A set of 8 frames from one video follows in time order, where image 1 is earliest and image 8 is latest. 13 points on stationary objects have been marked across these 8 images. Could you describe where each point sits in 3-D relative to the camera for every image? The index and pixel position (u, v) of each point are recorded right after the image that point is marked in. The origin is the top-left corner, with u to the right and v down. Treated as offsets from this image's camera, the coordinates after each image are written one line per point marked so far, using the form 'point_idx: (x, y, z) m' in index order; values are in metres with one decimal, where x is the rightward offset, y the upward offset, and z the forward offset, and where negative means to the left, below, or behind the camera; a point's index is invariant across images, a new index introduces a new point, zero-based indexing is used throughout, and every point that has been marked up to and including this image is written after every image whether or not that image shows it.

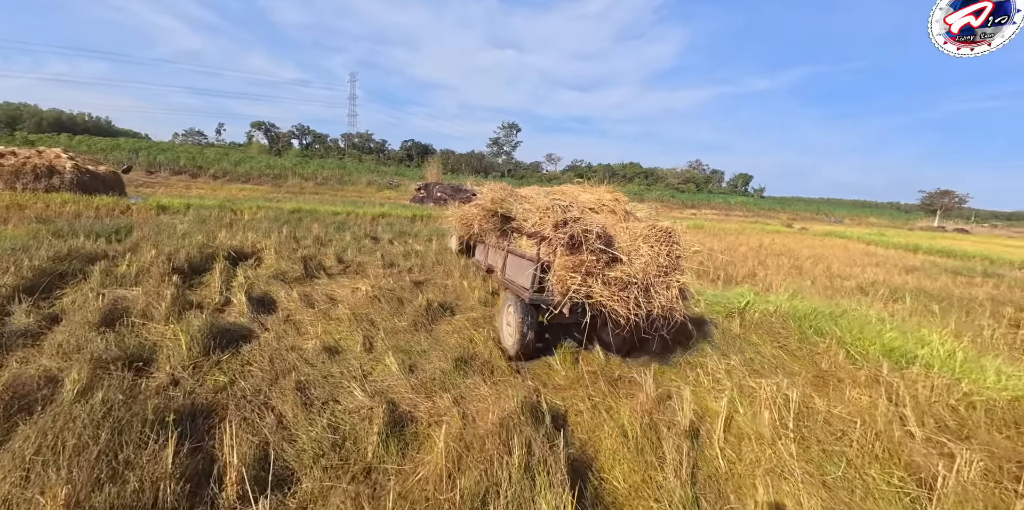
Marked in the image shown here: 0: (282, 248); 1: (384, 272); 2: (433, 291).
0: (-3.8, +0.1, +6.6) m
1: (-1.9, -0.3, +5.9) m
2: (-1.0, -0.5, +5.3) m
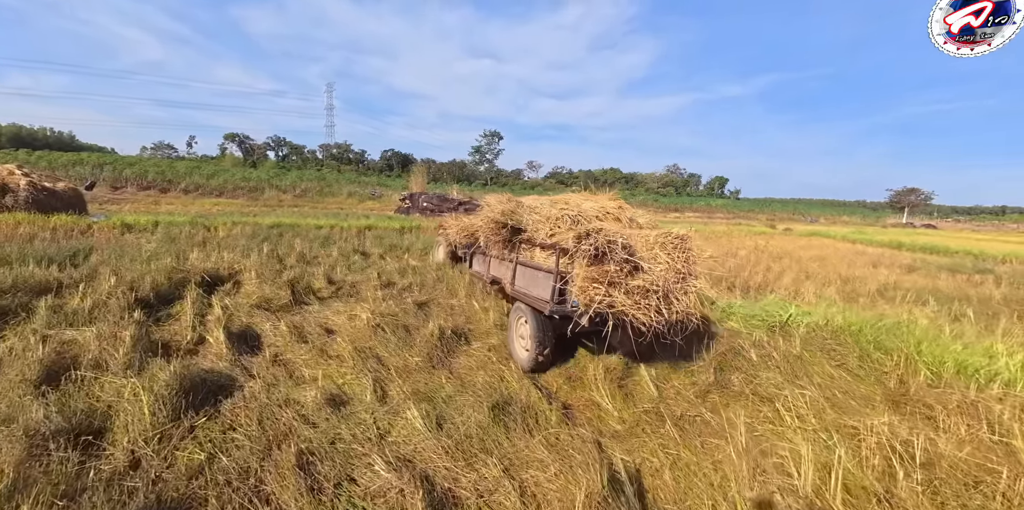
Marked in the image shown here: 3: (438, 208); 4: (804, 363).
0: (-3.6, -0.2, +5.9) m
1: (-1.7, -0.5, +5.2) m
2: (-0.8, -0.7, +4.8) m
3: (-3.7, +2.4, +20.0) m
4: (+2.7, -1.0, +3.6) m
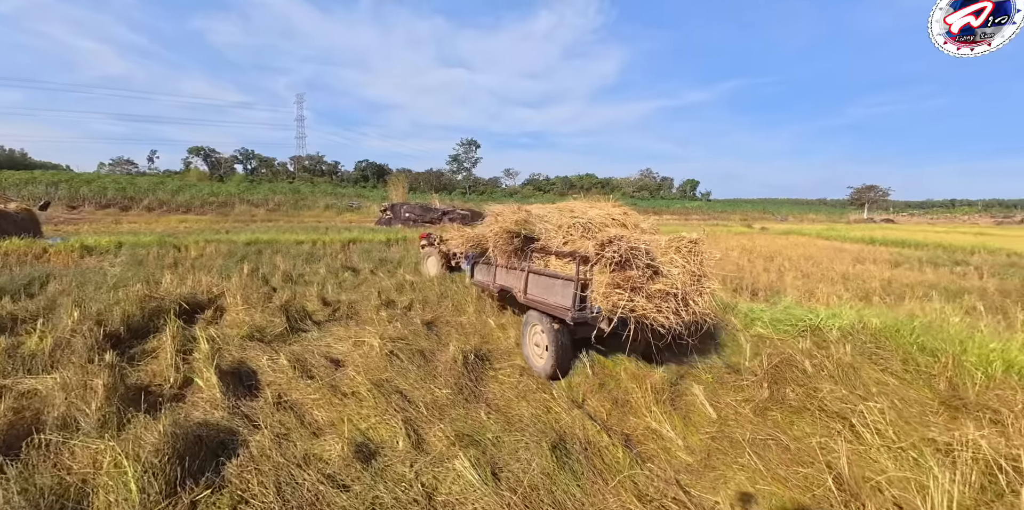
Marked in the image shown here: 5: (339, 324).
0: (-3.5, -0.5, +5.3) m
1: (-1.5, -0.7, +4.8) m
2: (-0.6, -0.9, +4.4) m
3: (-4.5, +1.8, +19.5) m
4: (+2.9, -1.0, +3.4) m
5: (-1.9, -0.8, +4.5) m
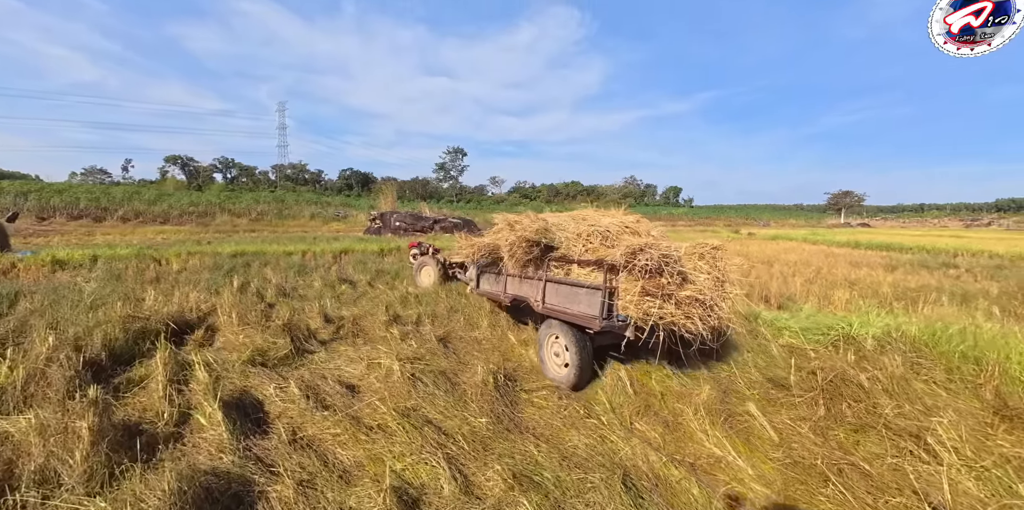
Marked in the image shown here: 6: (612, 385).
0: (-3.3, -0.7, +4.9) m
1: (-1.3, -0.8, +4.5) m
2: (-0.4, -1.0, +4.1) m
3: (-4.8, +1.3, +19.1) m
4: (+3.2, -1.1, +3.3) m
5: (-1.7, -0.9, +4.1) m
6: (+0.9, -1.1, +3.3) m
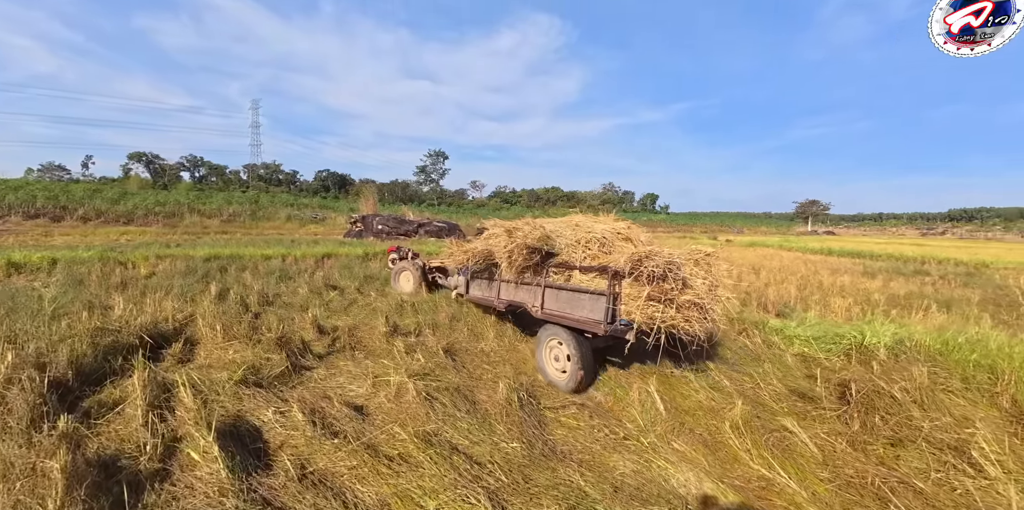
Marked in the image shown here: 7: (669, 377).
0: (-3.2, -0.7, +4.5) m
1: (-1.2, -0.9, +4.2) m
2: (-0.2, -1.1, +3.8) m
3: (-5.5, +1.1, +18.6) m
4: (+3.4, -1.1, +3.2) m
5: (-1.6, -1.0, +3.8) m
6: (+1.0, -1.2, +3.1) m
7: (+1.4, -1.1, +3.6) m
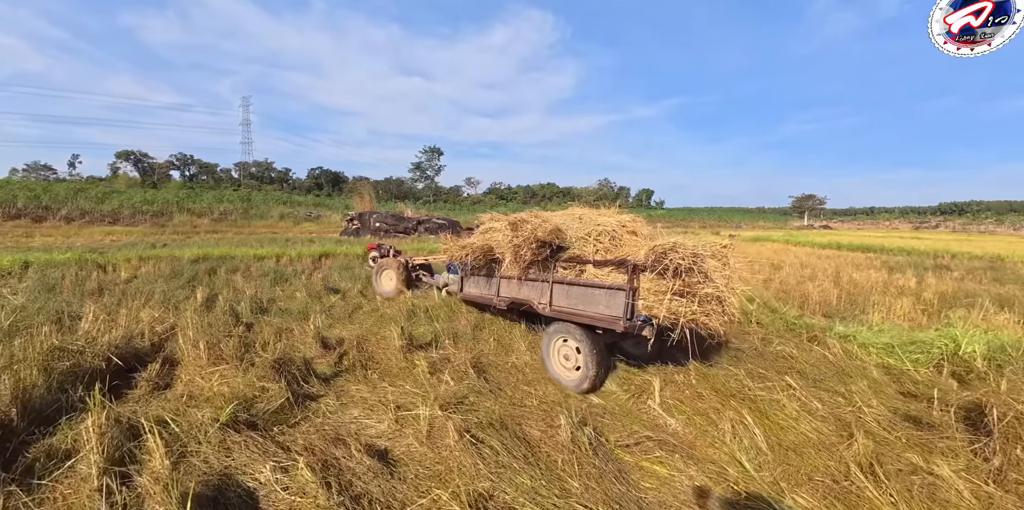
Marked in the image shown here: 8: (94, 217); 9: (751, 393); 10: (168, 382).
0: (-2.9, -0.7, +3.8) m
1: (-0.8, -0.9, +3.5) m
2: (+0.1, -1.1, +3.2) m
3: (-5.3, +1.2, +17.9) m
4: (+3.7, -1.1, +2.6) m
5: (-1.2, -1.0, +3.2) m
6: (+1.4, -1.2, +2.5) m
7: (+1.8, -1.1, +3.0) m
8: (-18.6, +1.7, +17.7) m
9: (+1.9, -1.1, +3.2) m
10: (-2.6, -0.9, +3.1) m
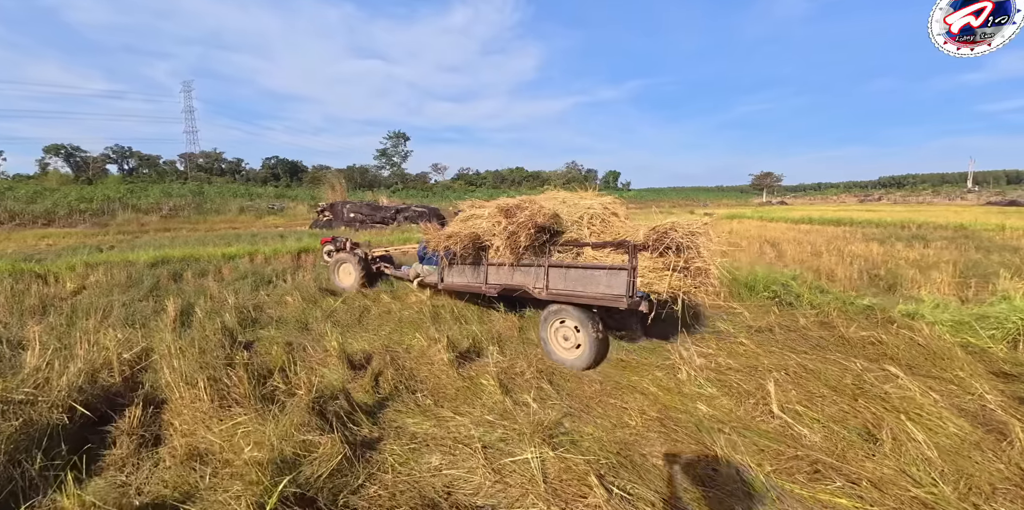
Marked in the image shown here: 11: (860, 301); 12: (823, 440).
0: (-2.3, -0.8, +3.1) m
1: (-0.3, -0.9, +2.9) m
2: (+0.7, -1.0, +2.6) m
3: (-6.0, +1.5, +16.8) m
4: (+4.4, -0.9, +2.4) m
5: (-0.6, -1.0, +2.5) m
6: (+2.0, -1.1, +2.1) m
7: (+2.4, -1.0, +2.6) m
8: (-19.2, +1.4, +15.6) m
9: (+2.5, -0.9, +2.7) m
10: (-2.0, -1.0, +2.3) m
11: (+4.4, -0.6, +4.6) m
12: (+1.8, -1.1, +2.3) m
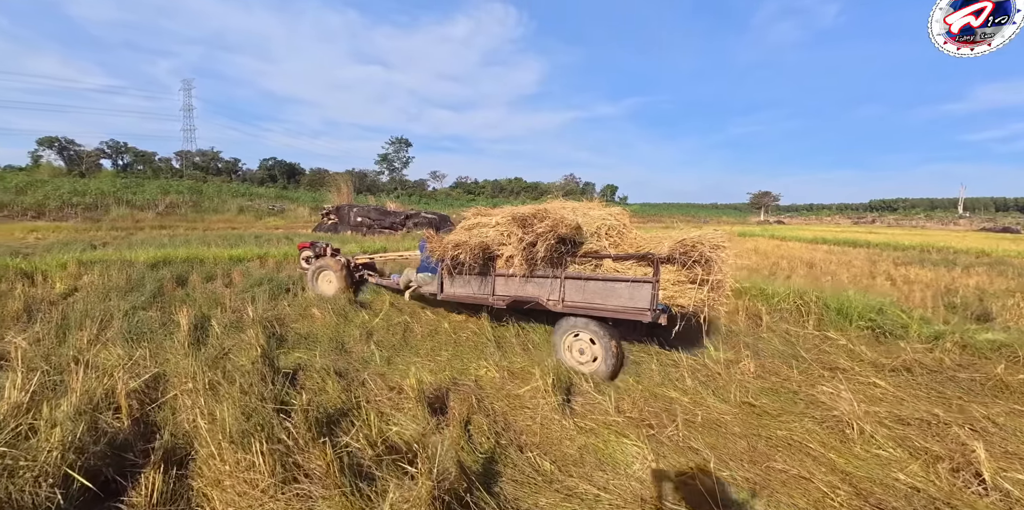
0: (-1.6, -0.8, +2.4) m
1: (+0.5, -1.0, +2.2) m
2: (+1.5, -1.1, +2.0) m
3: (-5.4, +1.3, +16.1) m
4: (+5.1, -1.1, +1.8) m
5: (+0.1, -1.0, +1.8) m
6: (+2.8, -1.2, +1.5) m
7: (+3.1, -1.1, +2.0) m
8: (-18.6, +1.6, +14.7) m
9: (+3.2, -1.1, +2.1) m
10: (-1.3, -1.0, +1.6) m
11: (+5.1, -0.8, +4.0) m
12: (+2.5, -1.2, +1.7) m
